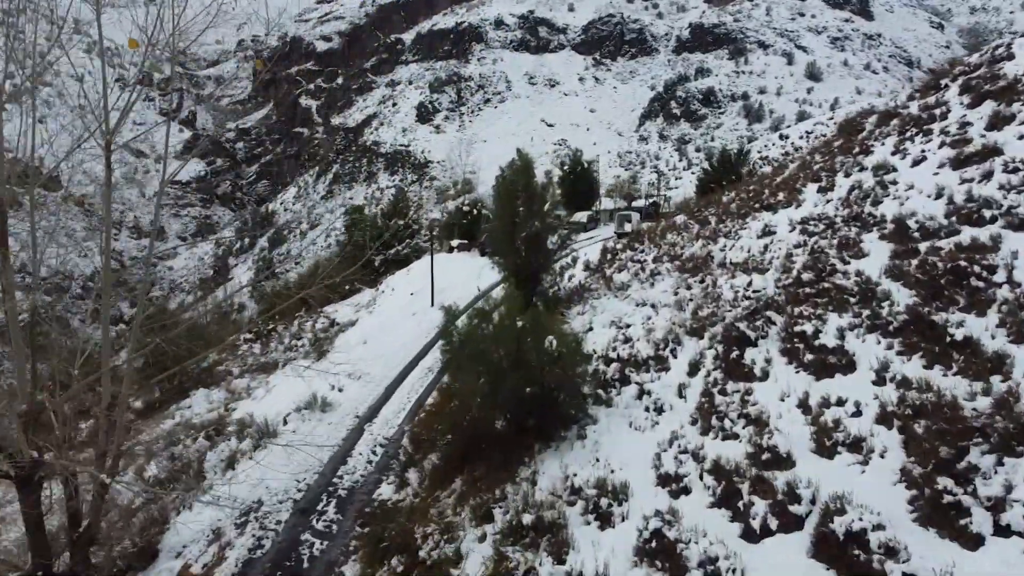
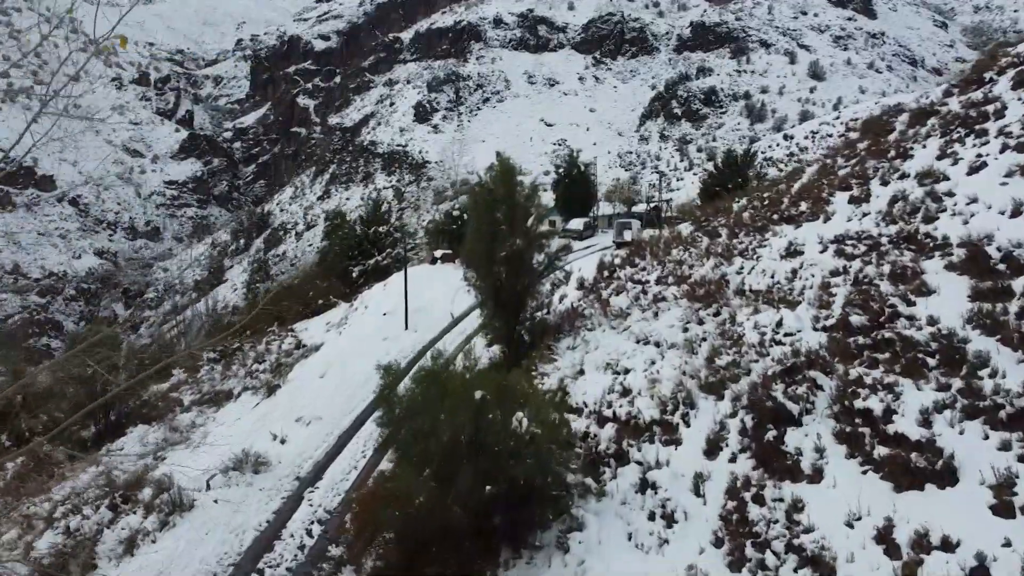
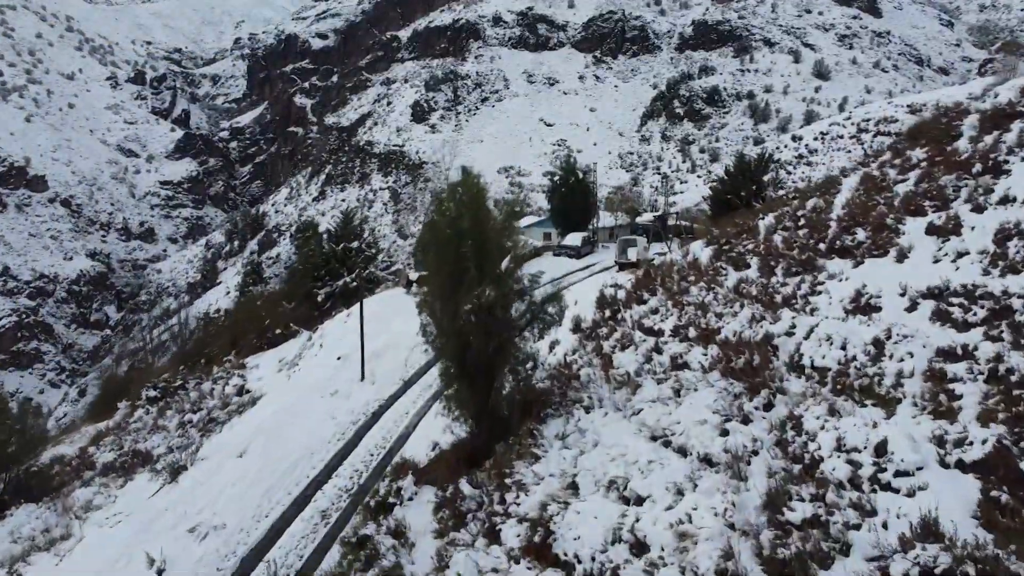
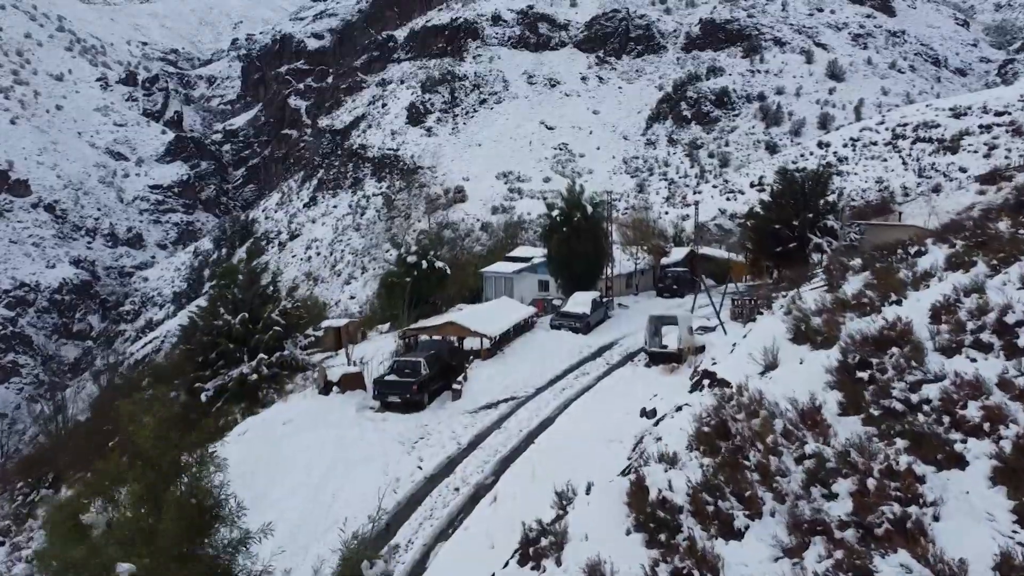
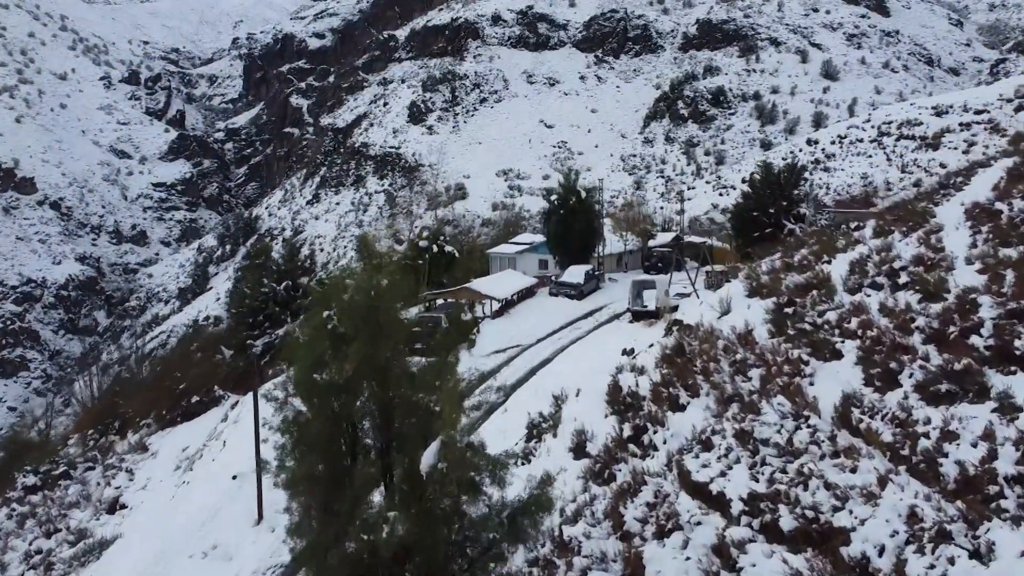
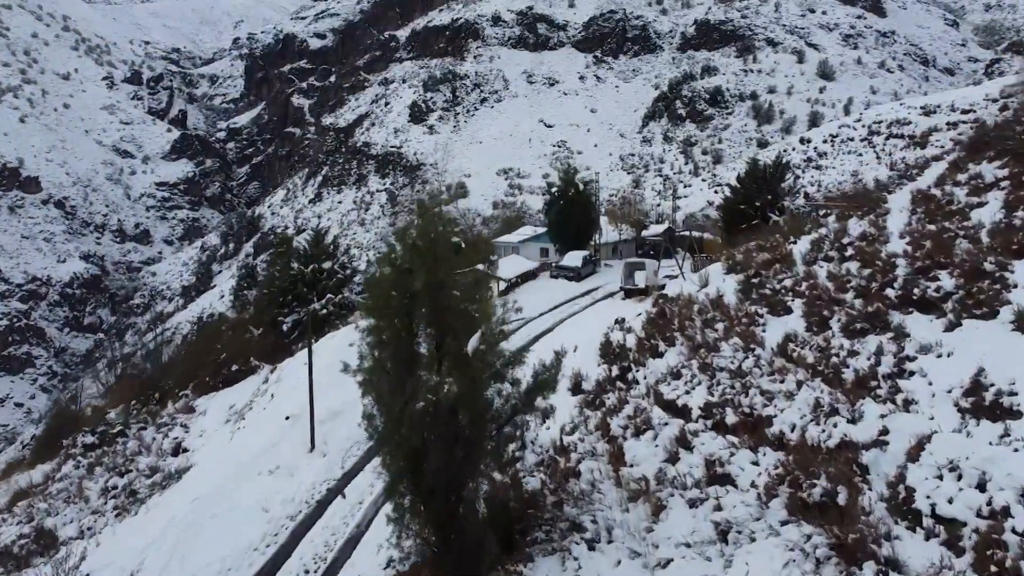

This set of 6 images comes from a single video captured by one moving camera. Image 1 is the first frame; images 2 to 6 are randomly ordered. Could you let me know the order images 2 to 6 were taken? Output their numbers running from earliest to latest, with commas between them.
2, 3, 6, 5, 4
